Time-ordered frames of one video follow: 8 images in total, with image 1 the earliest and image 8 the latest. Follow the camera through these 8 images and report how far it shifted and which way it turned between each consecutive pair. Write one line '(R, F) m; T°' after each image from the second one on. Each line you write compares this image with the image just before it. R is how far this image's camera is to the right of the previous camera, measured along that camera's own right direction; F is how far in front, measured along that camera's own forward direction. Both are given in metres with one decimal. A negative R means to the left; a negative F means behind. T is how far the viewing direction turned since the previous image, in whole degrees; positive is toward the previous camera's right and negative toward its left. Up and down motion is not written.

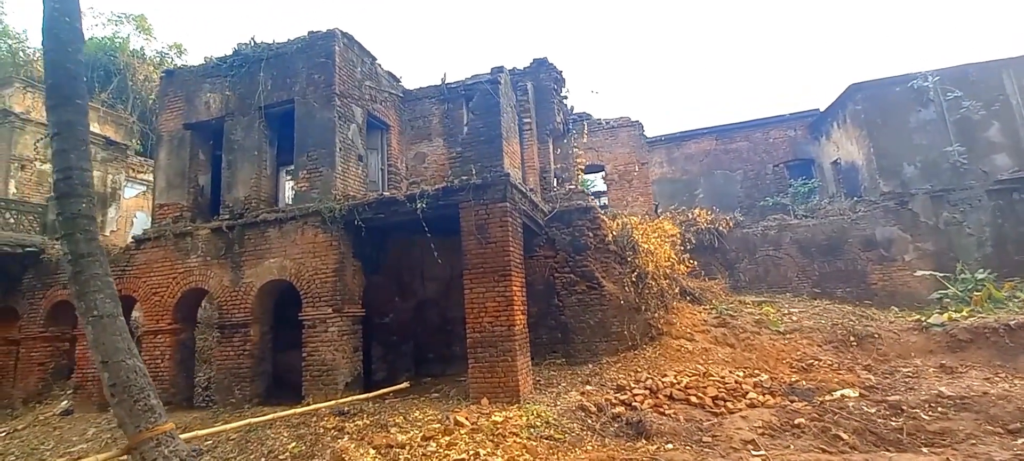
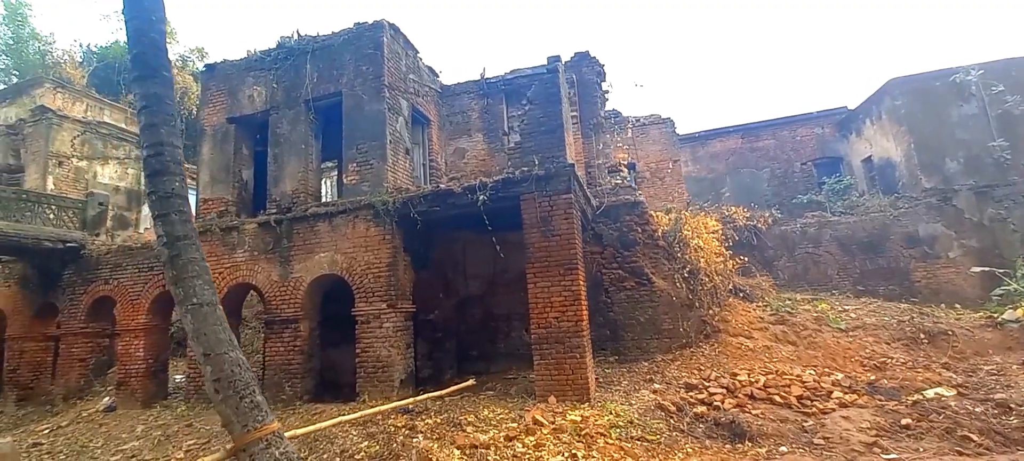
(-1.2, +0.2) m; +1°
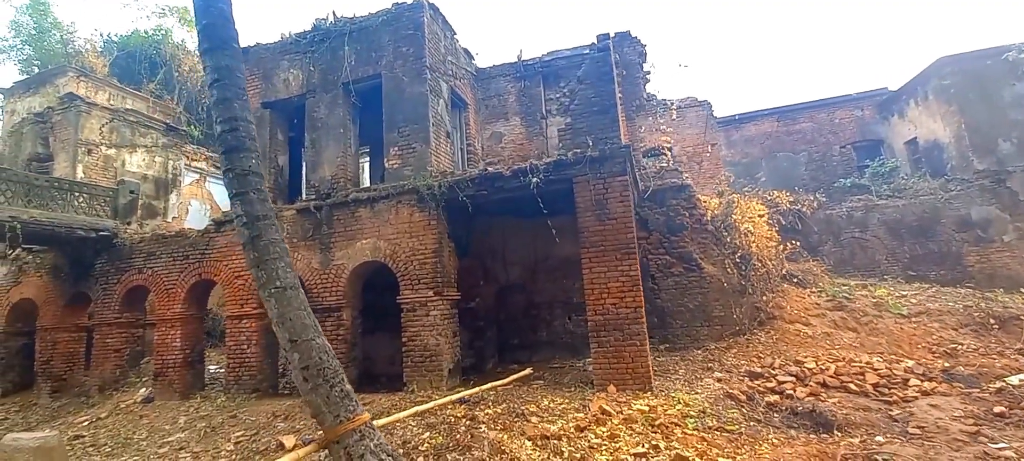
(-0.8, +0.3) m; -1°
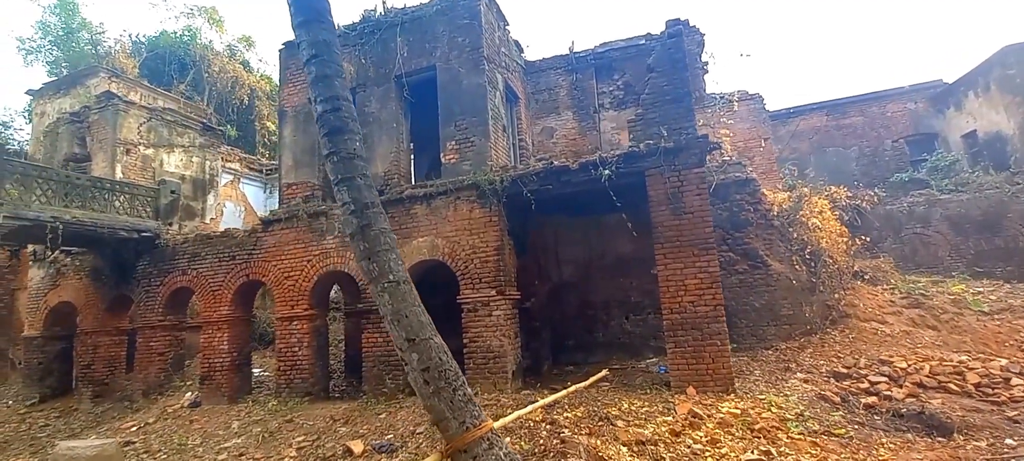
(-1.0, +0.4) m; -1°
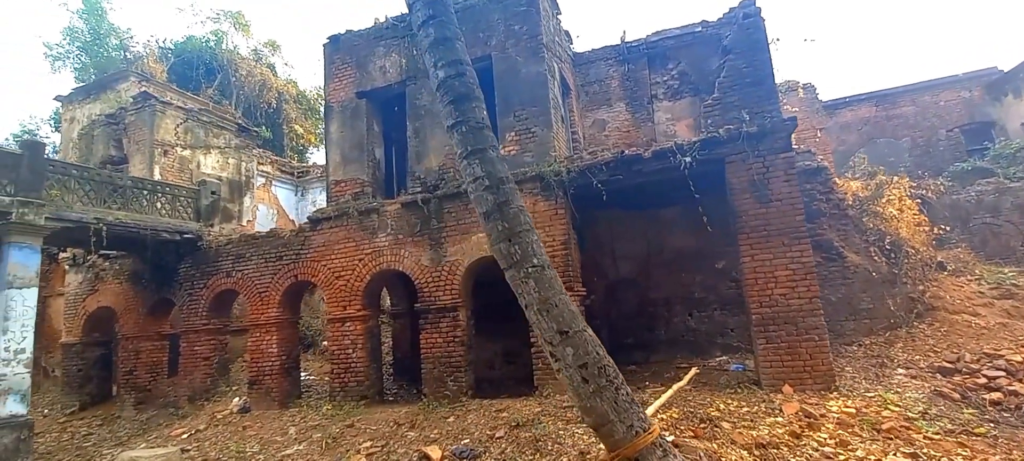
(-1.0, +0.4) m; -1°
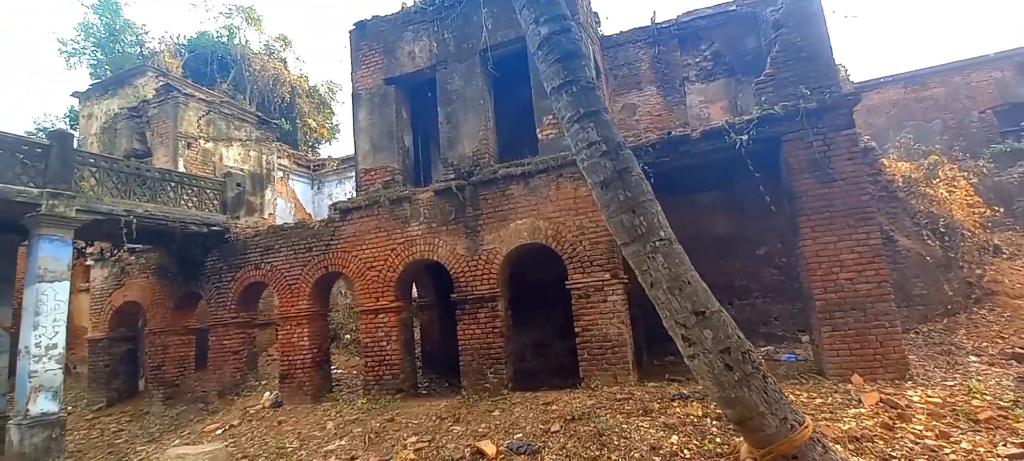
(-0.6, +0.3) m; -1°
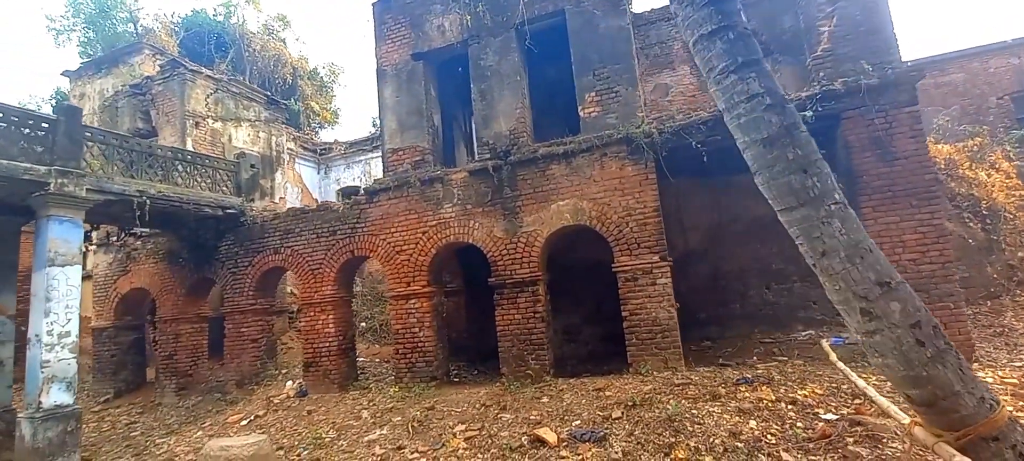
(-0.9, +0.3) m; +2°
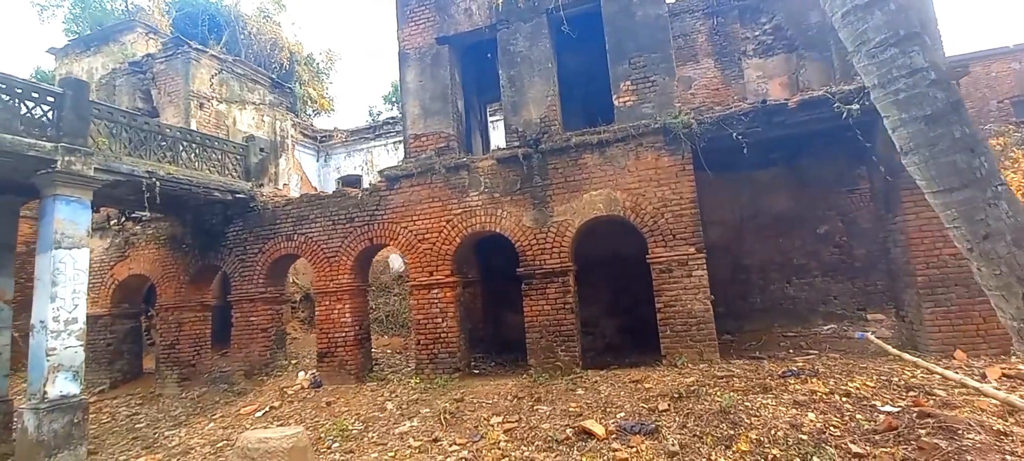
(-0.8, +0.2) m; +2°
